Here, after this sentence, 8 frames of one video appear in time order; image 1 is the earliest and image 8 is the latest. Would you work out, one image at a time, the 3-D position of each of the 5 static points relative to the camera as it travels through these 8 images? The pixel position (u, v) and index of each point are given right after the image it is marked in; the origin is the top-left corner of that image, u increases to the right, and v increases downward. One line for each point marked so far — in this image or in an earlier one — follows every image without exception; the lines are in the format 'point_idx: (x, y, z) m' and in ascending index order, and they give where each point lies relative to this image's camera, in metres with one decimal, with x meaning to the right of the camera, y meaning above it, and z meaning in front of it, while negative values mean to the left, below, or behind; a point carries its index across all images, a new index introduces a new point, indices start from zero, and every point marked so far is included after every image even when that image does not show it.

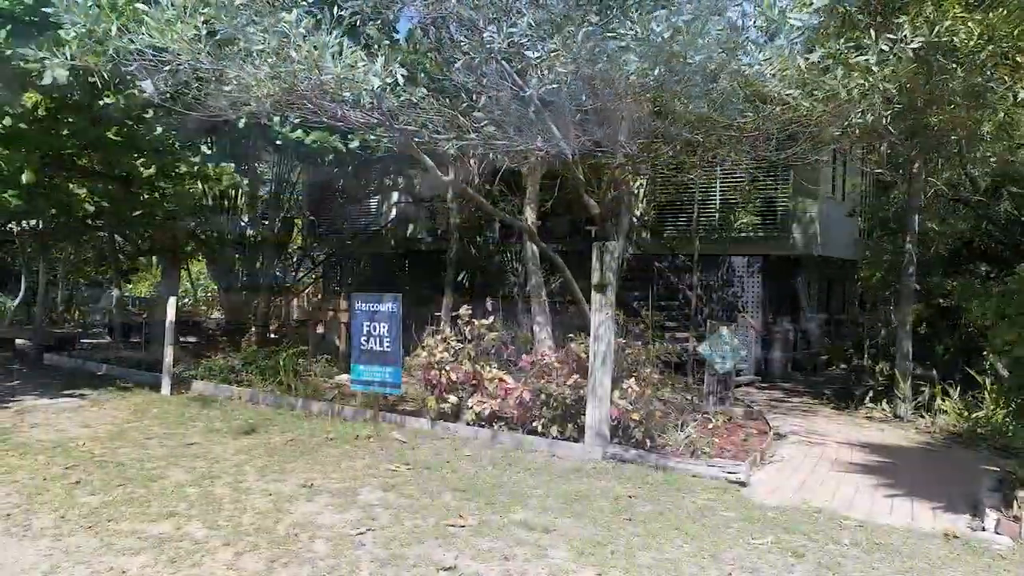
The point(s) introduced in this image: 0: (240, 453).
0: (-3.3, -2.0, +6.9) m
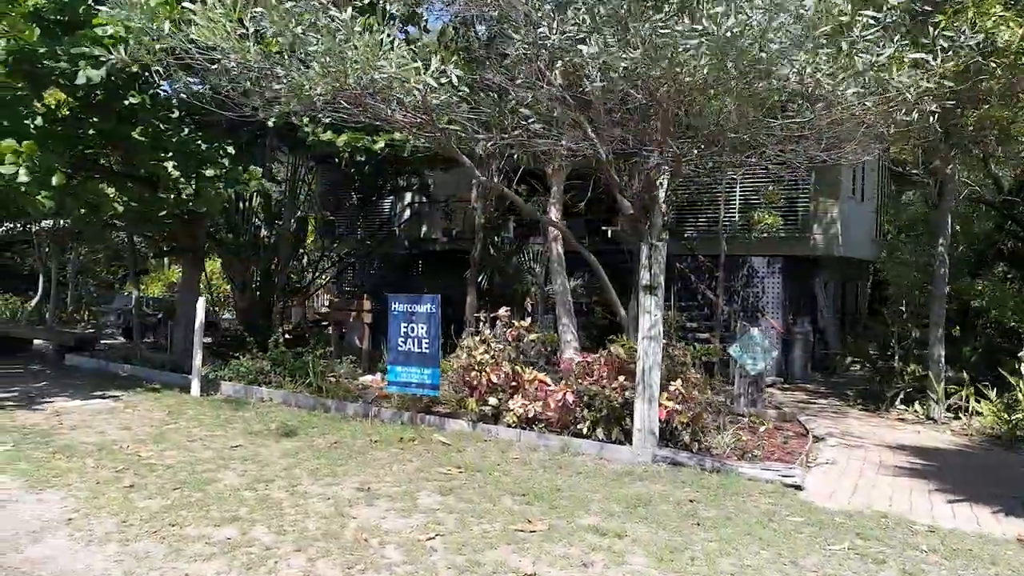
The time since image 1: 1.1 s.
0: (-2.7, -2.0, +6.9) m
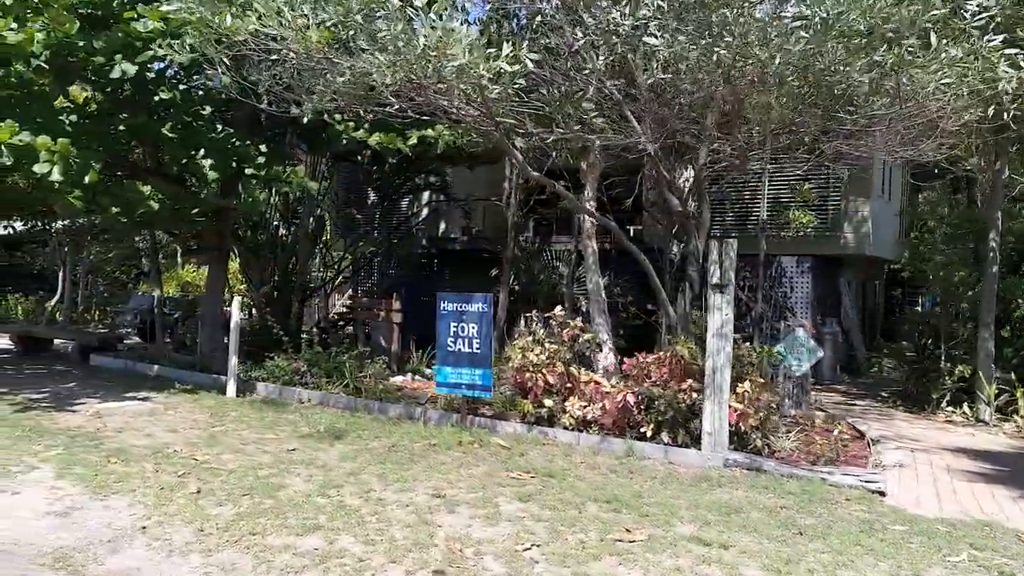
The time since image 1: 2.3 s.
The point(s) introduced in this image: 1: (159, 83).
0: (-1.9, -2.0, +6.6) m
1: (-6.7, +3.9, +11.1) m
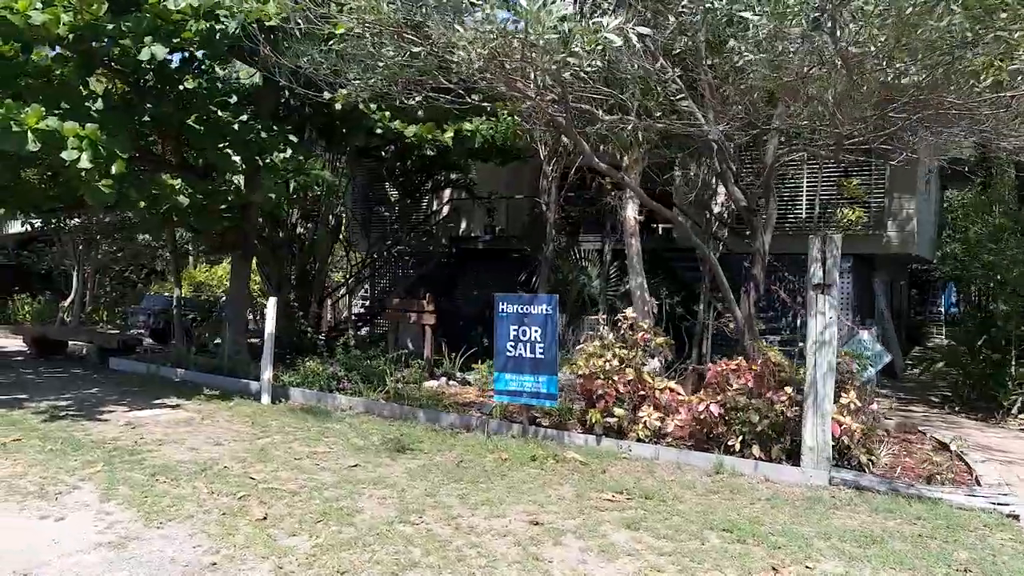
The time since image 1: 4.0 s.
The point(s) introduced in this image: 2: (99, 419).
0: (-1.0, -2.0, +6.0) m
1: (-5.8, +3.9, +10.5) m
2: (-5.8, -1.9, +8.1) m
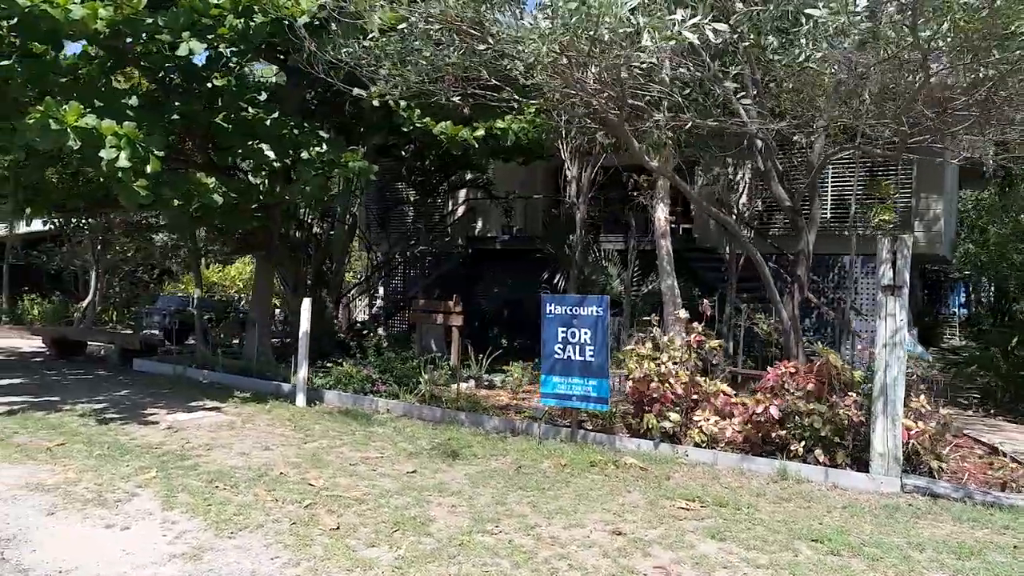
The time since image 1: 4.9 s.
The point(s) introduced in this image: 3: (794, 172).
0: (-0.4, -2.0, +5.8) m
1: (-5.2, +3.9, +10.4) m
2: (-5.1, -1.9, +8.0) m
3: (+5.0, +2.0, +10.2) m
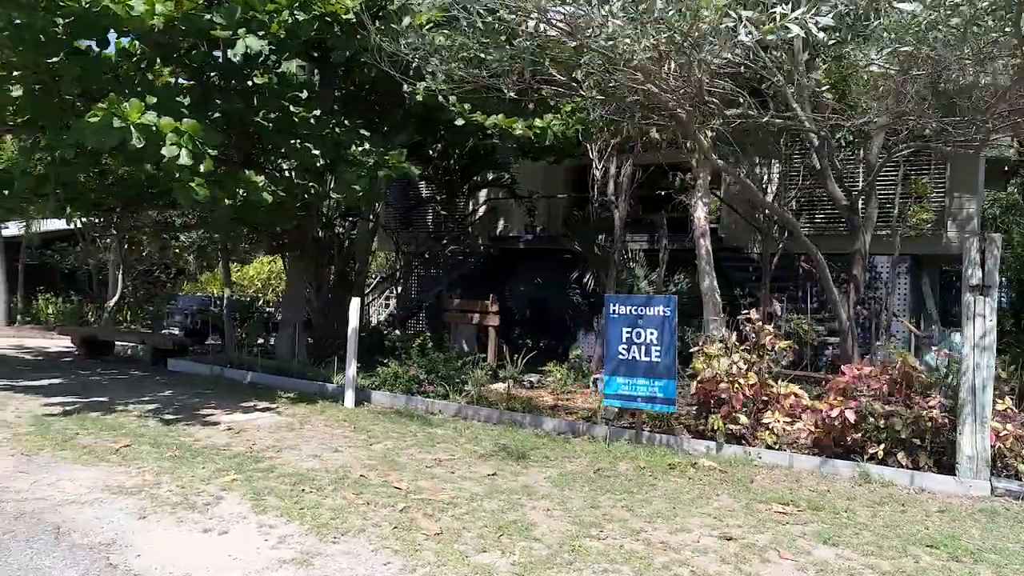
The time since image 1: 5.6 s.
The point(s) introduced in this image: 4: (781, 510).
0: (+0.5, -2.0, +5.7) m
1: (-4.3, +3.9, +10.3) m
2: (-4.3, -1.9, +7.9) m
3: (+5.8, +2.0, +10.1) m
4: (+2.4, -2.0, +5.3) m
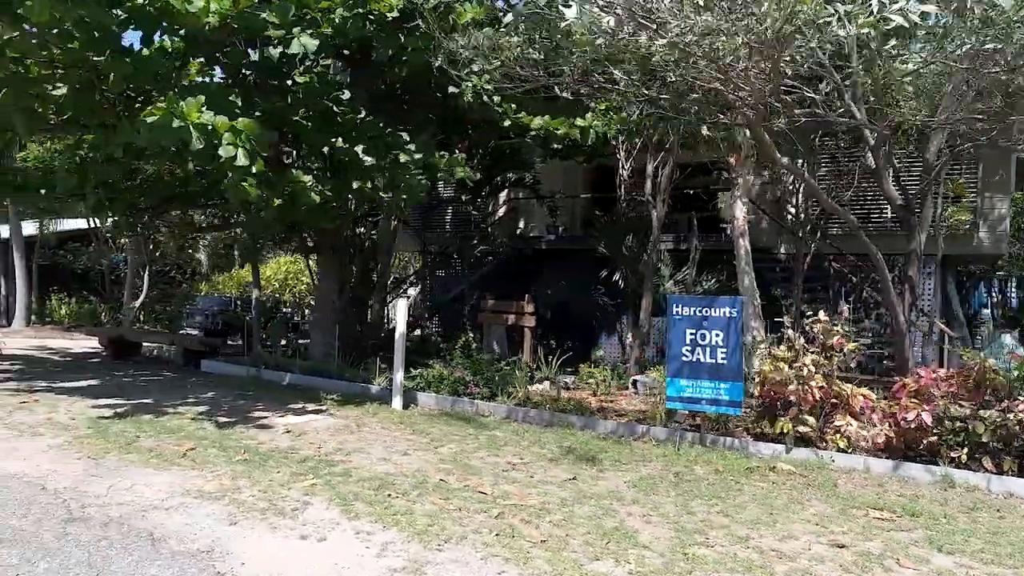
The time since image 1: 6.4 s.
0: (+1.3, -2.0, +5.6) m
1: (-3.5, +3.9, +10.2) m
2: (-3.5, -1.9, +7.8) m
3: (+6.6, +2.0, +10.0) m
4: (+3.3, -2.0, +5.2) m
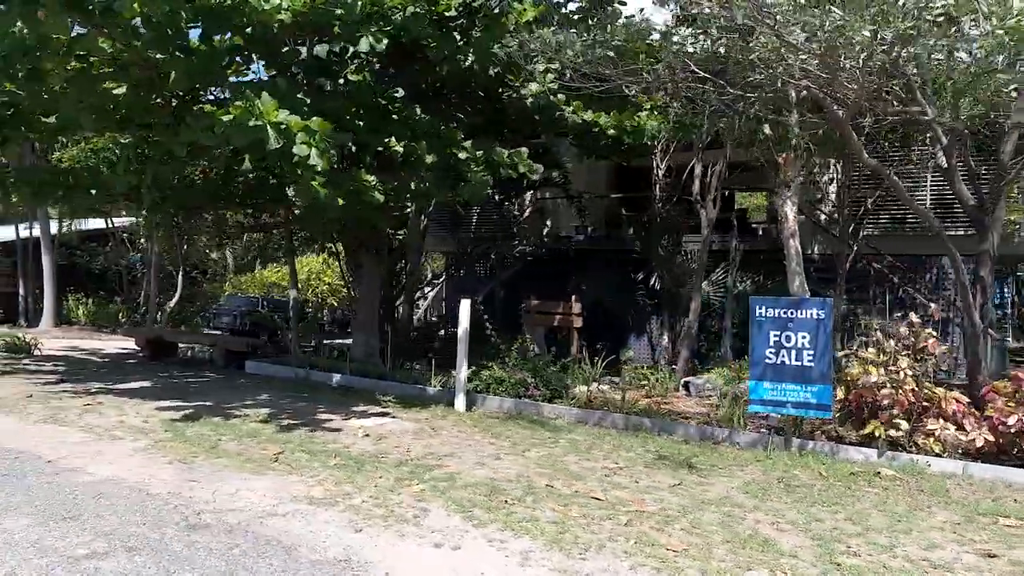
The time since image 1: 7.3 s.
0: (+2.4, -2.0, +5.5) m
1: (-2.4, +3.9, +10.1) m
2: (-2.4, -1.9, +7.7) m
3: (+7.7, +2.0, +9.9) m
4: (+4.3, -2.0, +5.1) m
